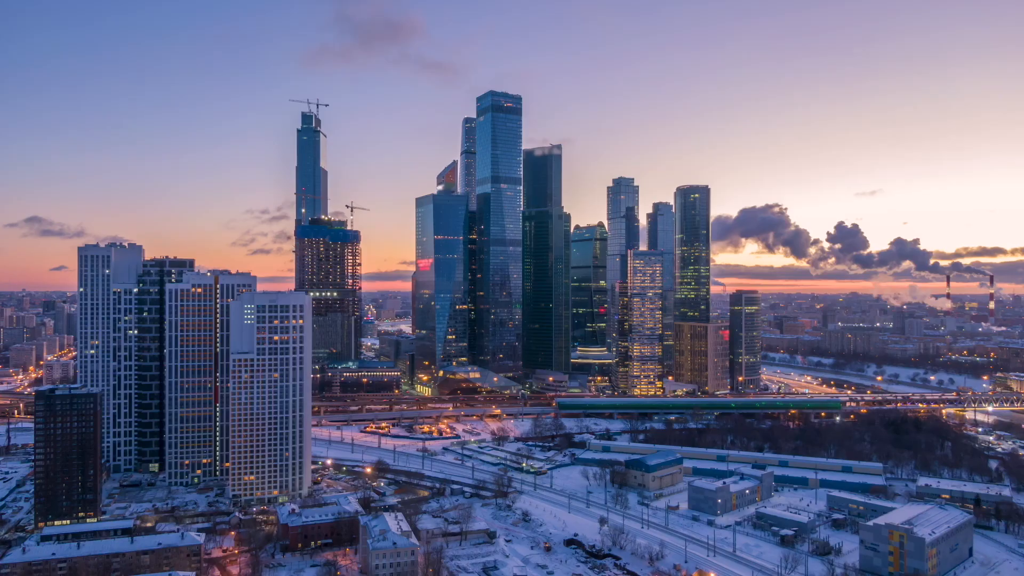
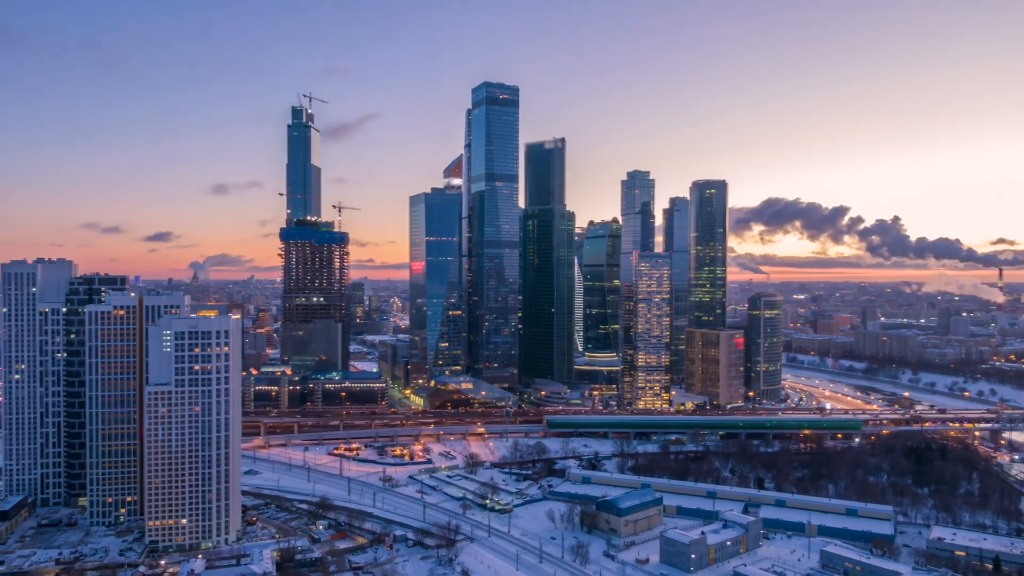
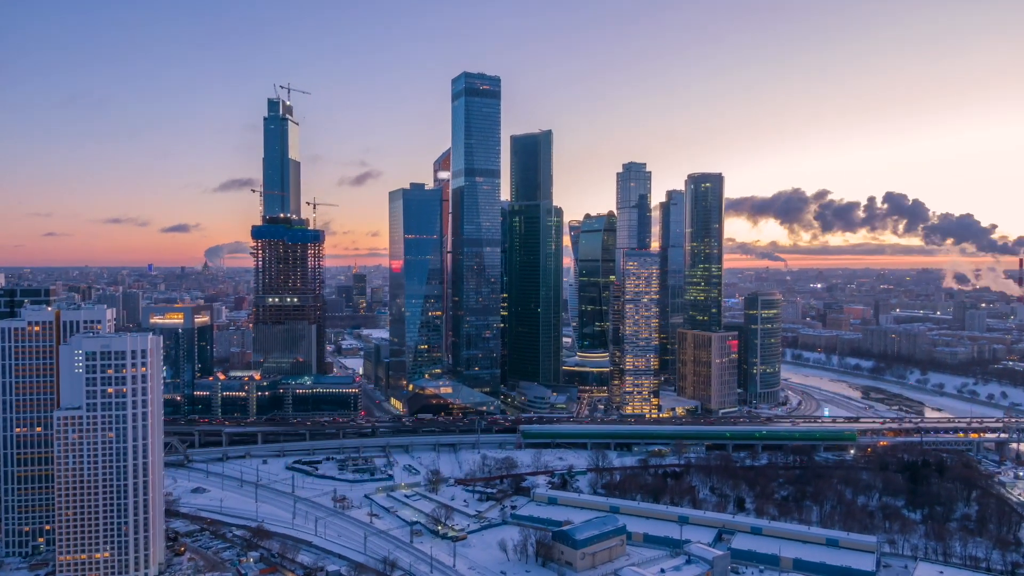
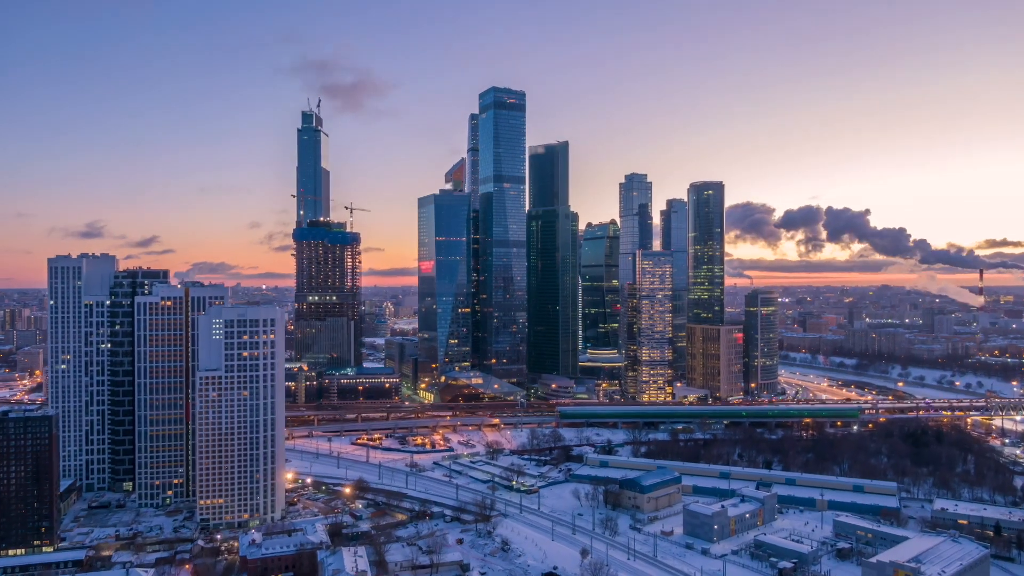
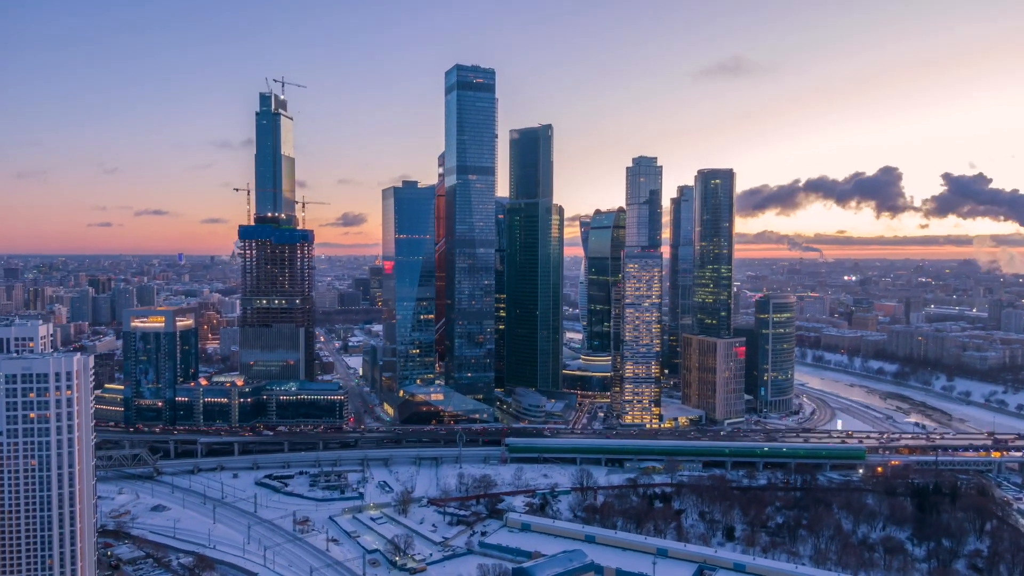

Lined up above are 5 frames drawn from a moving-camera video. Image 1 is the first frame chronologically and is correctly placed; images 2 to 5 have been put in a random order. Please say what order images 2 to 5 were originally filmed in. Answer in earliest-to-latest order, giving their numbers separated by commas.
4, 2, 3, 5
